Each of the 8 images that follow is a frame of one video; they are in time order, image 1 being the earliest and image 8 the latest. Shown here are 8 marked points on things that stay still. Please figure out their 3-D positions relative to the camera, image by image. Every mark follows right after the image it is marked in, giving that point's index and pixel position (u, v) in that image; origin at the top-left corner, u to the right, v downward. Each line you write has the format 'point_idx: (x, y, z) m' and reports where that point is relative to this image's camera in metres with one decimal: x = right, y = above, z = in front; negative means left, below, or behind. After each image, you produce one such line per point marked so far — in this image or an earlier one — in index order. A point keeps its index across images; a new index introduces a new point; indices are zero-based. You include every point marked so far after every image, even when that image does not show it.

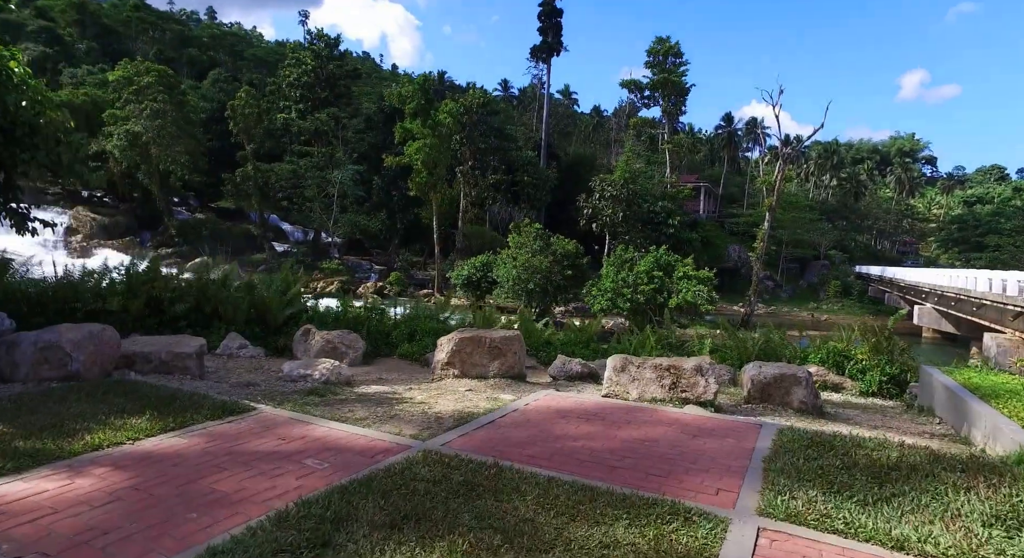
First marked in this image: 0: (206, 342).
0: (-4.0, -0.8, +8.5) m
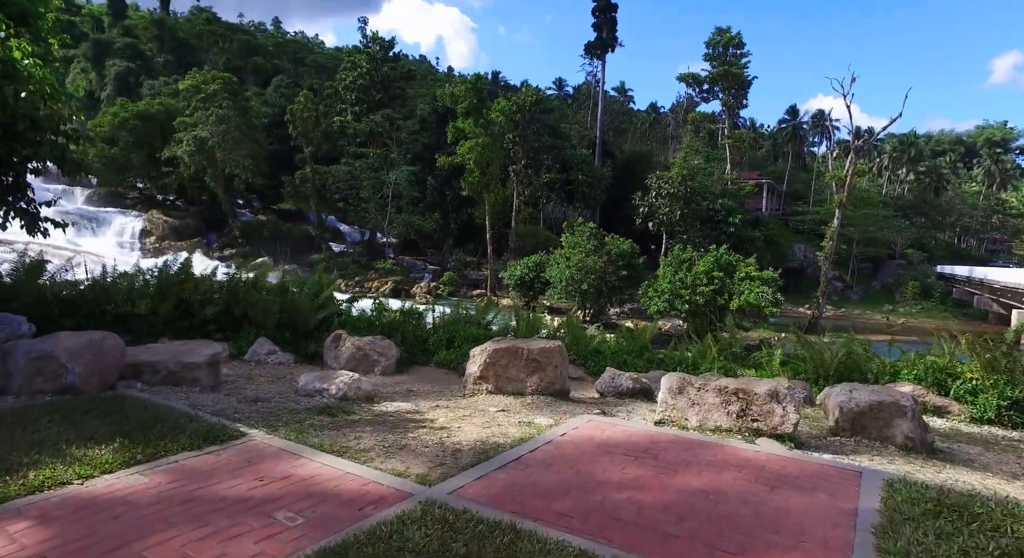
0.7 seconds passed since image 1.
0: (-3.4, -0.8, +8.1) m
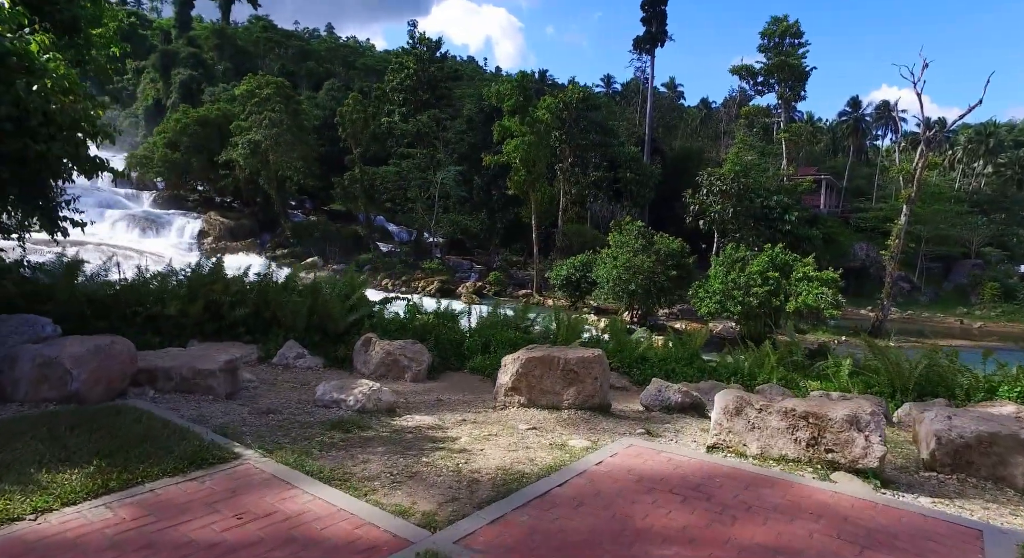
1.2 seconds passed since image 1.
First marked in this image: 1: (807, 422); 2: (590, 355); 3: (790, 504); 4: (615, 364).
0: (-3.0, -0.9, +7.8) m
1: (+1.6, -0.8, +3.6) m
2: (+0.6, -0.6, +5.1) m
3: (+1.2, -1.0, +2.9) m
4: (+1.2, -1.0, +7.6) m
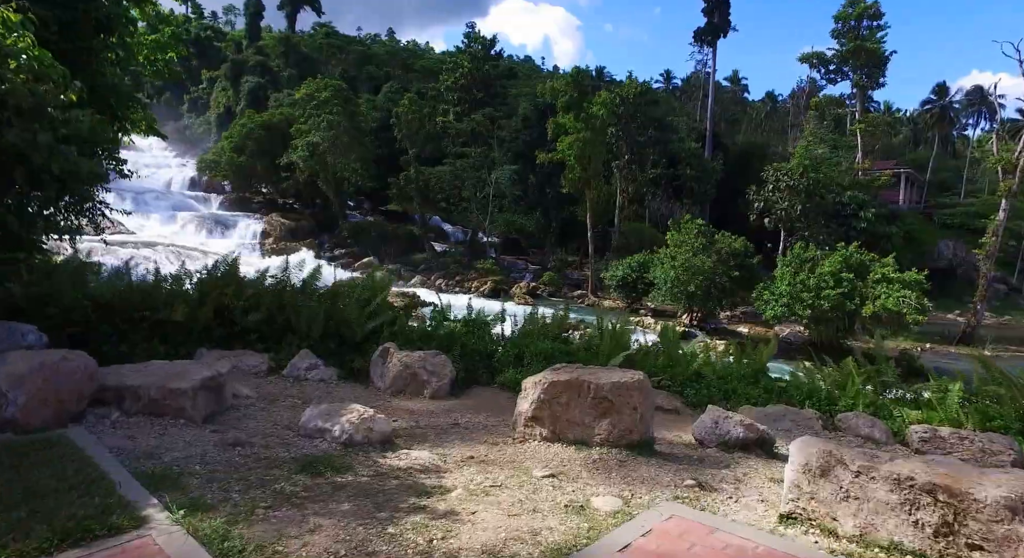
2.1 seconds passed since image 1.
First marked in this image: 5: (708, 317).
0: (-2.6, -0.9, +7.2) m
1: (+1.6, -0.8, +2.5) m
2: (+0.7, -0.6, +4.1) m
3: (+1.1, -1.0, +1.8) m
4: (+1.5, -1.0, +6.6) m
5: (+5.9, -1.1, +19.5) m
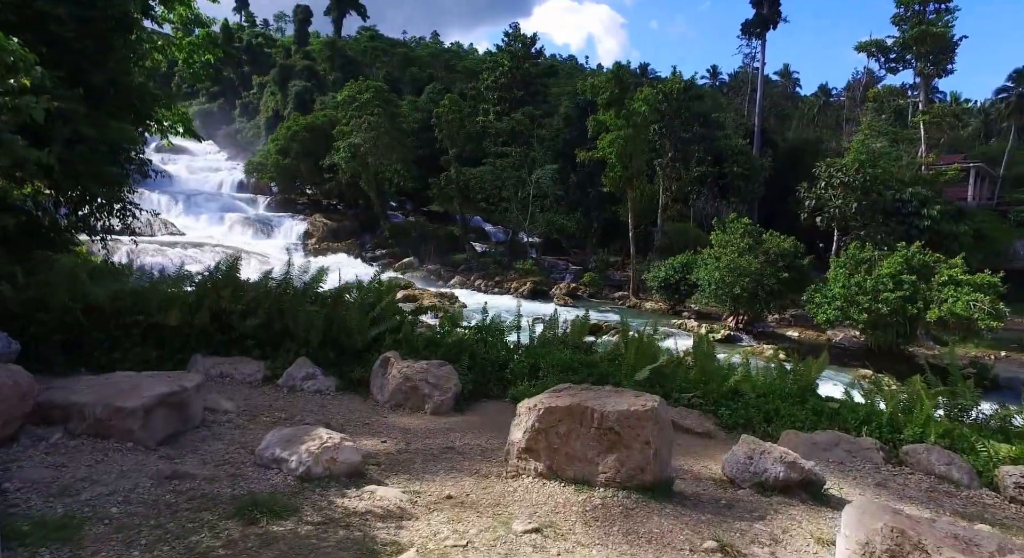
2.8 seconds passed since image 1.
0: (-2.5, -0.9, +6.6) m
1: (+1.4, -0.8, +1.7) m
2: (+0.7, -0.7, +3.4) m
3: (+0.9, -1.0, +1.1) m
4: (+1.6, -1.1, +5.8) m
5: (+6.8, -1.1, +18.4) m
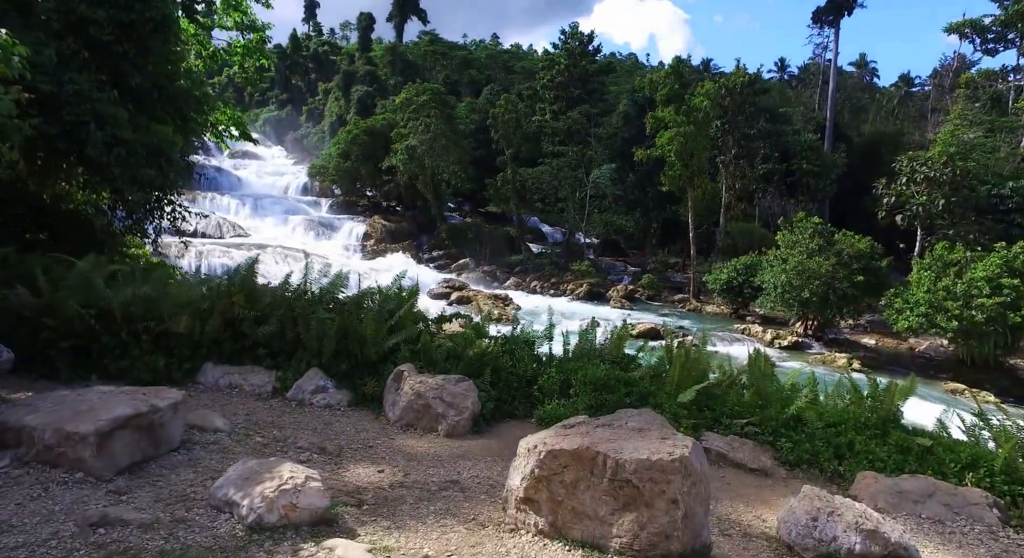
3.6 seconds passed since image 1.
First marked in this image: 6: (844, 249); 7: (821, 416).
0: (-2.2, -1.0, +6.2) m
1: (+1.2, -0.9, +0.9) m
2: (+0.6, -0.7, +2.6) m
3: (+0.7, -1.1, +0.3) m
4: (+1.8, -1.1, +4.9) m
5: (+8.1, -1.2, +17.0) m
6: (+8.4, +0.8, +16.7) m
7: (+2.3, -1.0, +4.9) m
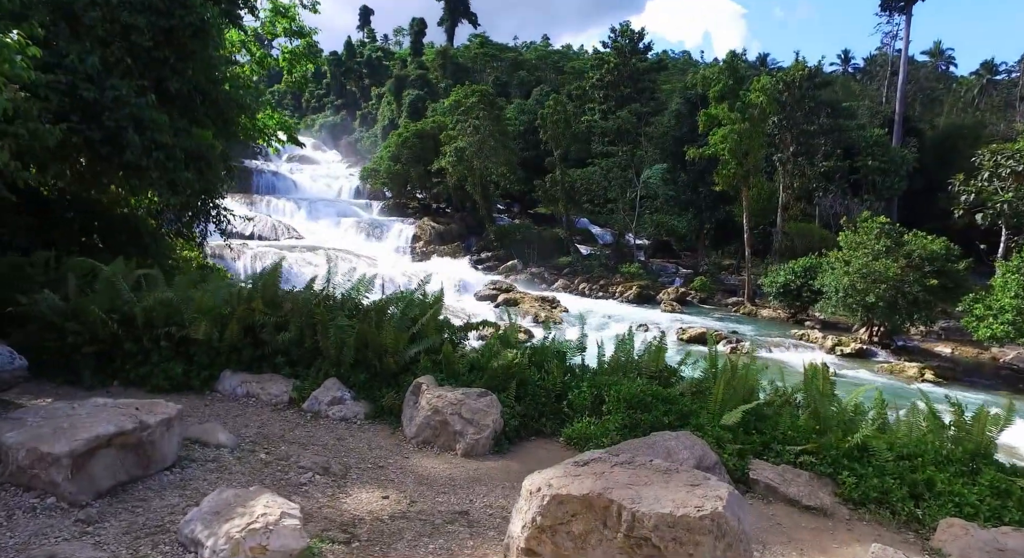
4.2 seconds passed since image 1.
0: (-1.9, -1.0, +5.9) m
1: (+1.0, -0.9, +0.4) m
2: (+0.6, -0.7, +2.1) m
3: (+0.4, -1.1, -0.2) m
4: (+2.0, -1.2, +4.3) m
5: (+9.2, -1.3, +15.9) m
6: (+9.4, +0.7, +15.5) m
7: (+2.5, -1.1, +4.3) m
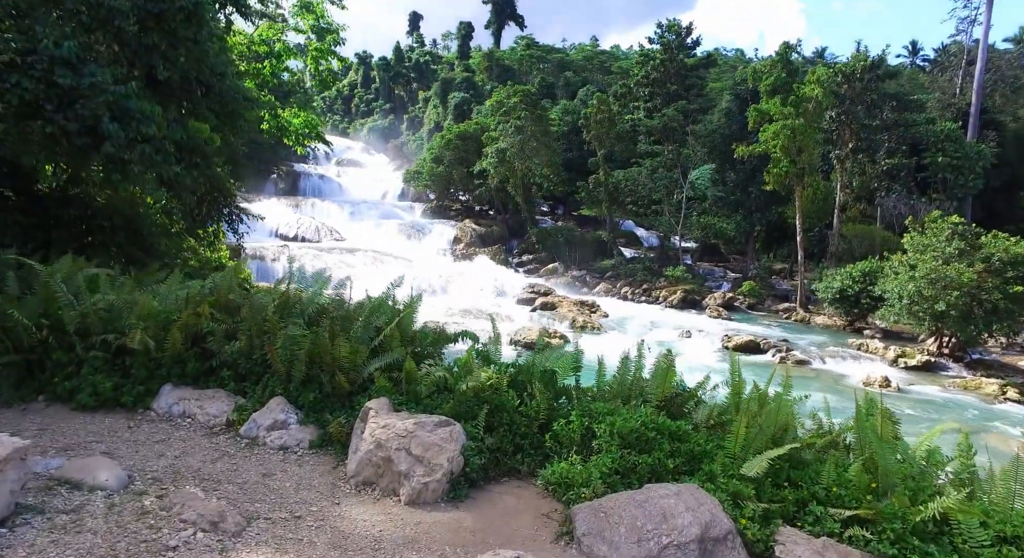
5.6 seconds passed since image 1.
0: (-2.1, -1.0, +5.0) m
1: (+0.5, -0.9, -0.7) m
2: (+0.1, -0.7, +1.0) m
3: (-0.2, -1.1, -1.3) m
4: (+1.7, -1.2, +3.2) m
5: (+9.7, -1.4, +14.1) m
6: (+10.0, +0.6, +13.8) m
7: (+2.2, -1.1, +3.1) m
